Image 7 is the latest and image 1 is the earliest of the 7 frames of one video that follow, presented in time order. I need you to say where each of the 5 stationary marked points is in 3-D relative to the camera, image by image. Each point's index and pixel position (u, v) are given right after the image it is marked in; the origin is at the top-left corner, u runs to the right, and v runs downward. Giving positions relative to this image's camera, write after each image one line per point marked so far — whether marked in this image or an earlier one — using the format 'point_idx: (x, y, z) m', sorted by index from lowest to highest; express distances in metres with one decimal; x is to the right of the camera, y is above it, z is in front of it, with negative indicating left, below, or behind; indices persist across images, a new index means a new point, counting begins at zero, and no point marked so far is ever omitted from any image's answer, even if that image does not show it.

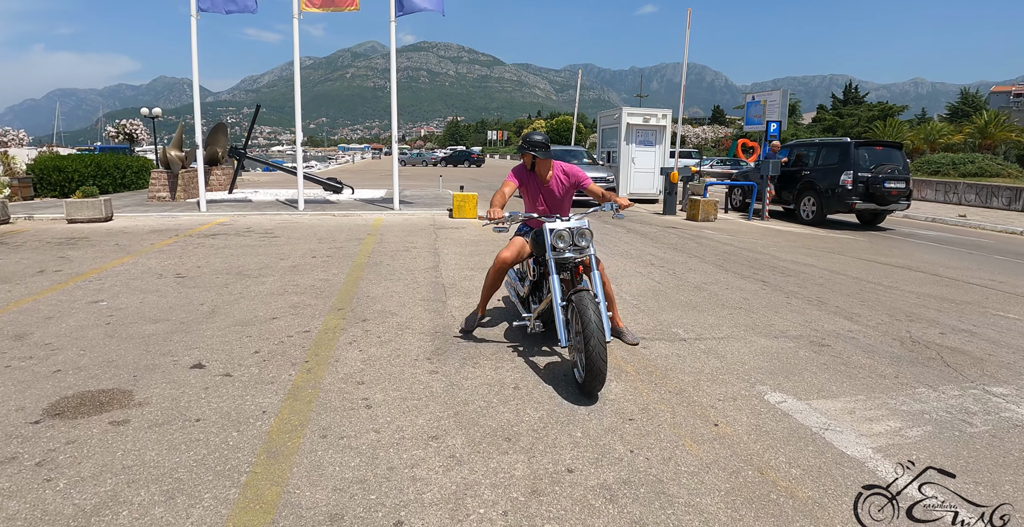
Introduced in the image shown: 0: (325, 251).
0: (-2.8, +0.2, +8.7) m
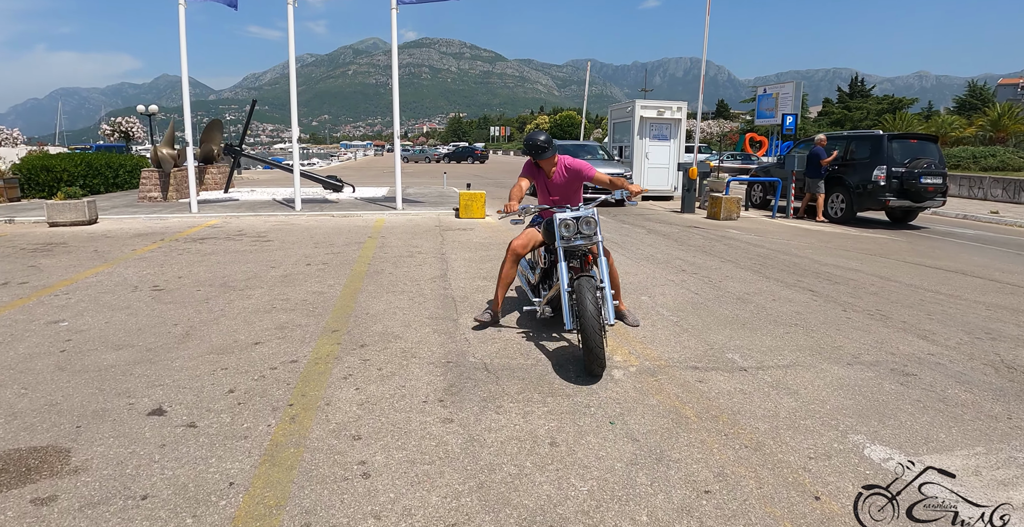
0: (-2.6, +0.1, +7.9) m
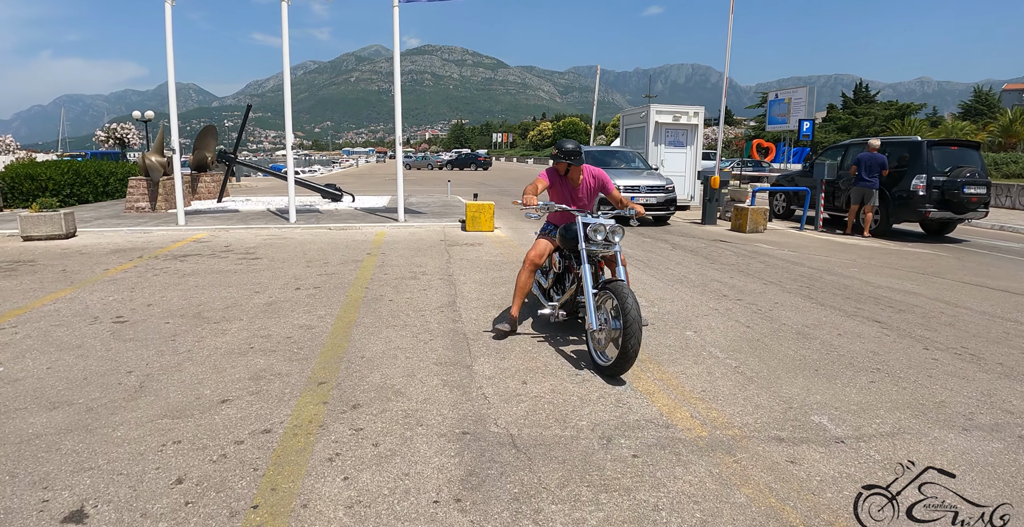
0: (-2.4, -0.2, +7.0) m
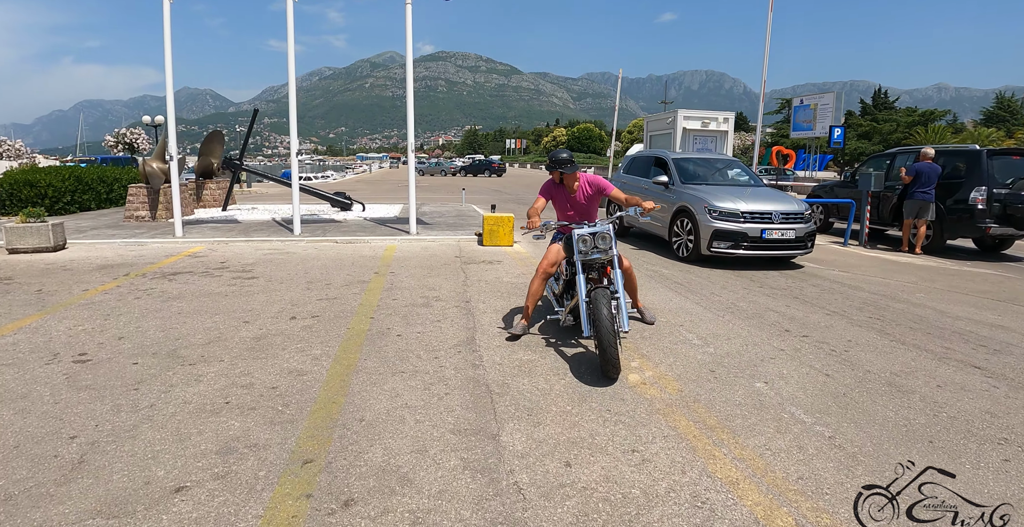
0: (-2.1, -0.5, +6.1) m
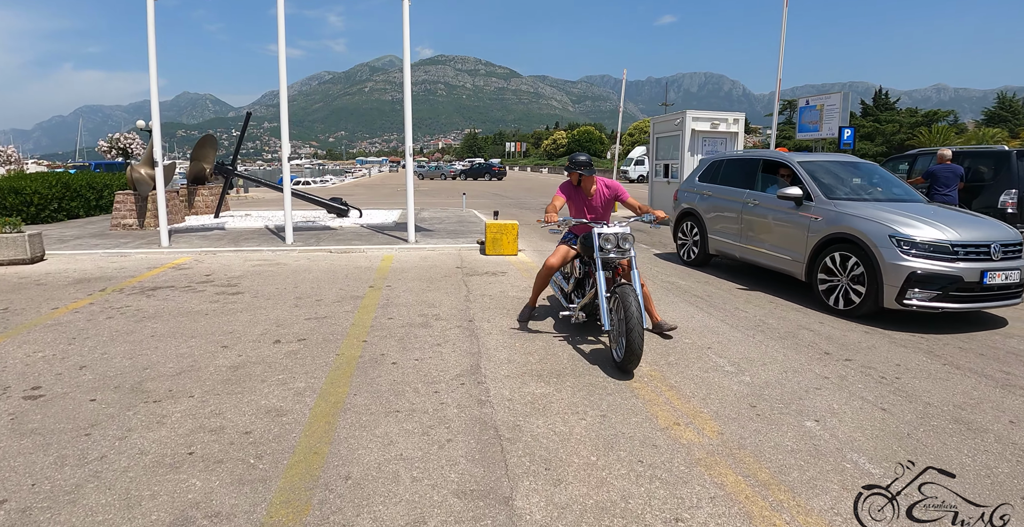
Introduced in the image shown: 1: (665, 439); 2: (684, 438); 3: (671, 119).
0: (-2.0, -0.6, +5.6) m
1: (+0.9, -1.0, +3.4) m
2: (+1.0, -1.0, +3.4) m
3: (+4.2, +3.8, +15.3) m
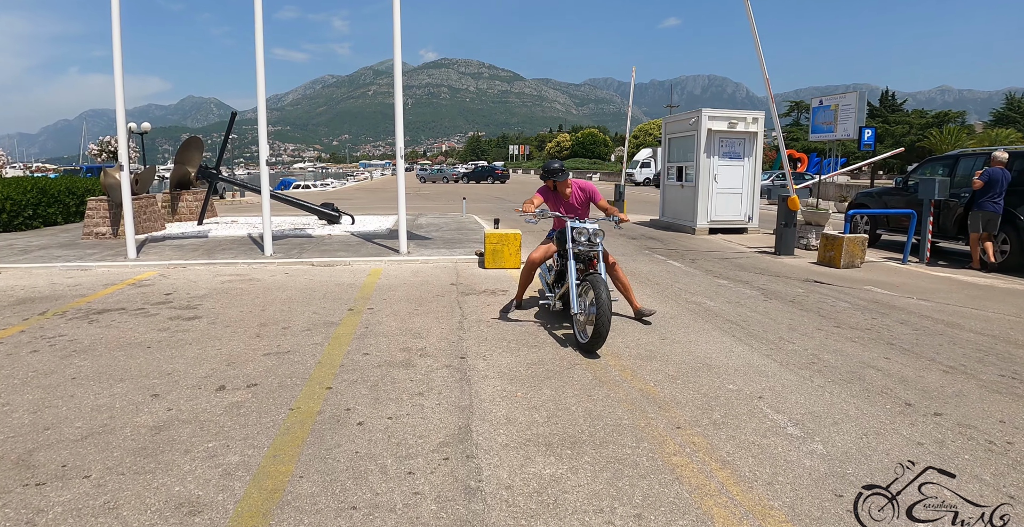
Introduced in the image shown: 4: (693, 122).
0: (-2.0, -0.8, +4.6) m
1: (+0.9, -1.2, +2.4) m
2: (+1.0, -1.2, +2.4) m
3: (+4.3, +3.6, +14.3) m
4: (+4.3, +3.4, +13.9) m
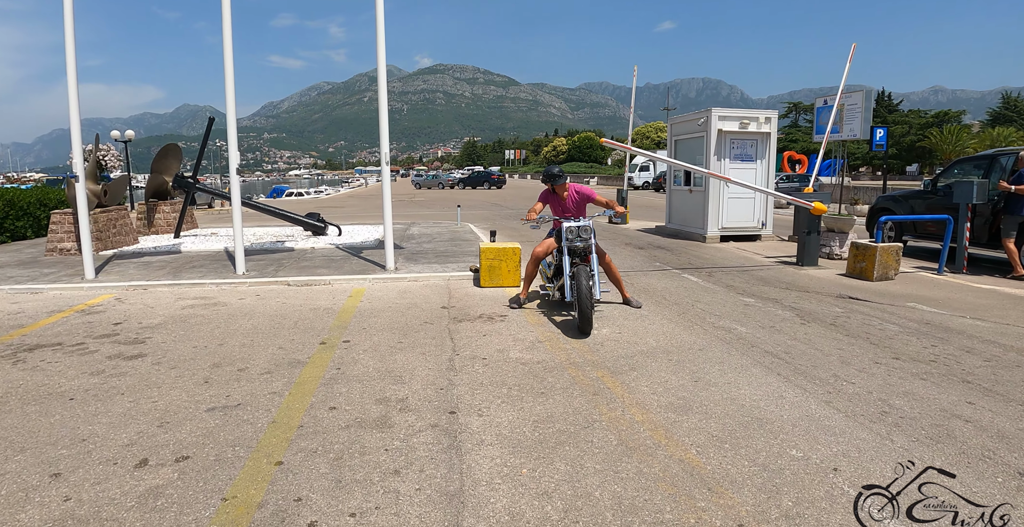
0: (-2.0, -1.1, +3.6) m
1: (+0.9, -1.4, +1.5) m
2: (+1.0, -1.4, +1.5) m
3: (+4.2, +3.3, +13.4) m
4: (+4.3, +3.1, +13.0) m
